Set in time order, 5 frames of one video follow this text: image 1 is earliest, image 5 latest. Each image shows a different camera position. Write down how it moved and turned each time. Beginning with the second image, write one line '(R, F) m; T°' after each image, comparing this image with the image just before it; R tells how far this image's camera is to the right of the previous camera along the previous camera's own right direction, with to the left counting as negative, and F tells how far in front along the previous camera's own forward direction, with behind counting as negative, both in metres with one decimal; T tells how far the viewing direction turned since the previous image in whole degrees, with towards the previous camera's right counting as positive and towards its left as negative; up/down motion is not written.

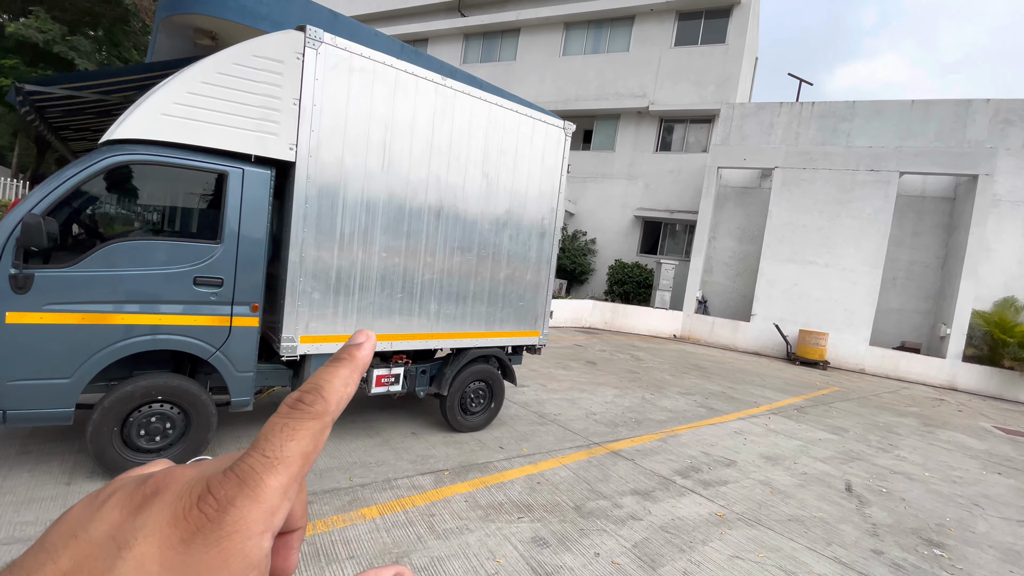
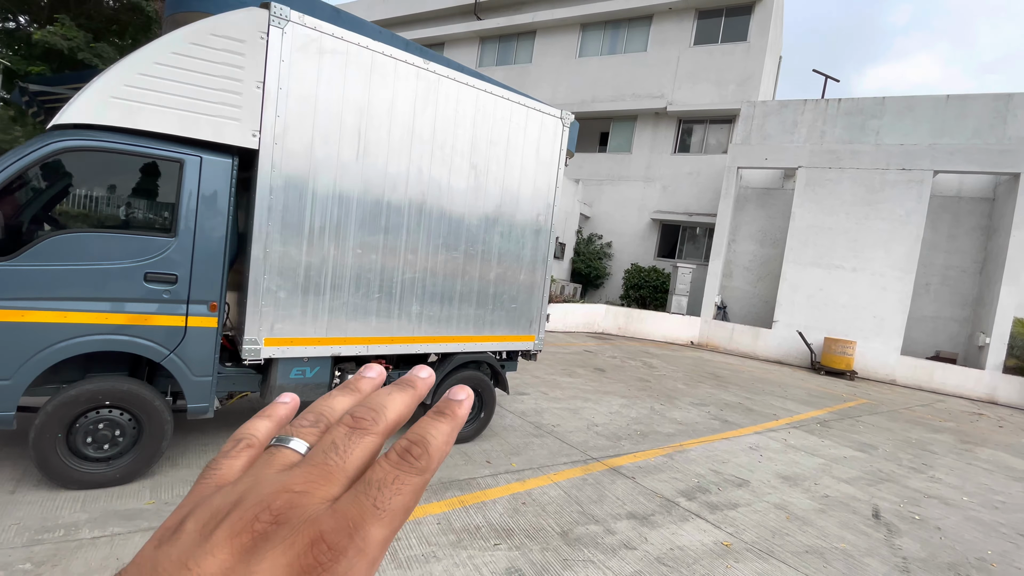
(+0.3, +0.4) m; -2°
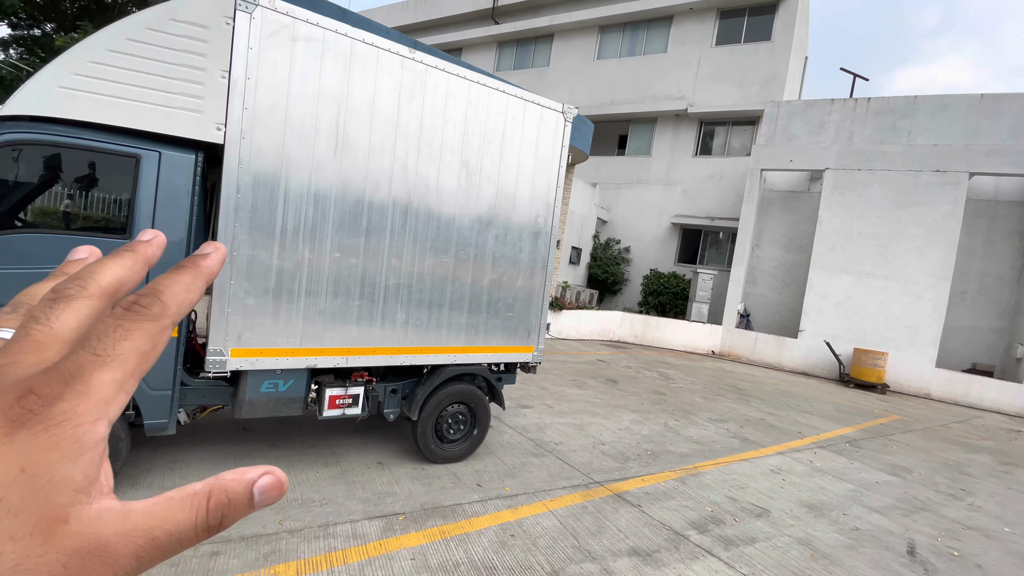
(+0.2, +0.4) m; -2°
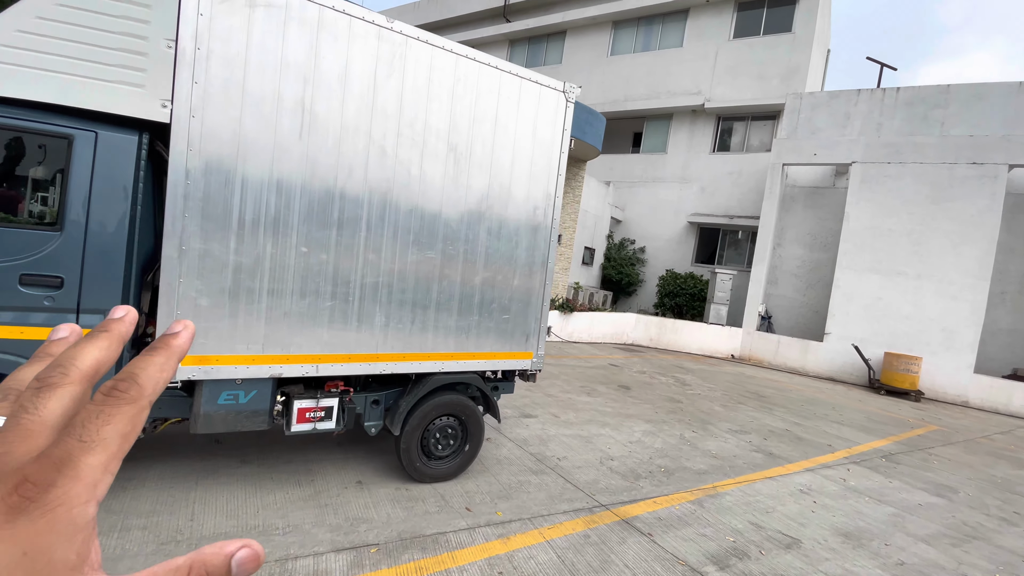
(+0.2, +0.5) m; -2°
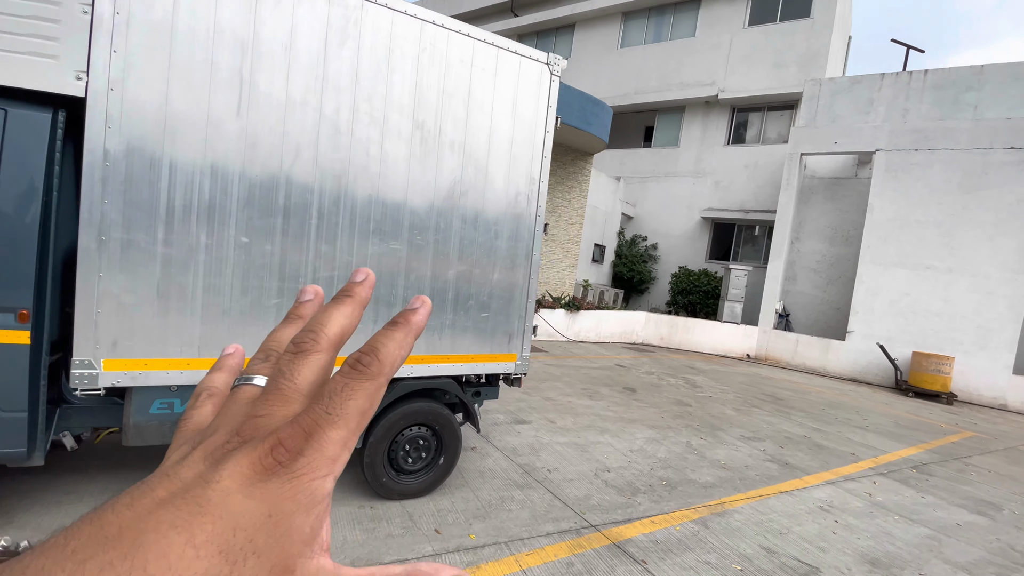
(+0.3, +0.4) m; -2°
